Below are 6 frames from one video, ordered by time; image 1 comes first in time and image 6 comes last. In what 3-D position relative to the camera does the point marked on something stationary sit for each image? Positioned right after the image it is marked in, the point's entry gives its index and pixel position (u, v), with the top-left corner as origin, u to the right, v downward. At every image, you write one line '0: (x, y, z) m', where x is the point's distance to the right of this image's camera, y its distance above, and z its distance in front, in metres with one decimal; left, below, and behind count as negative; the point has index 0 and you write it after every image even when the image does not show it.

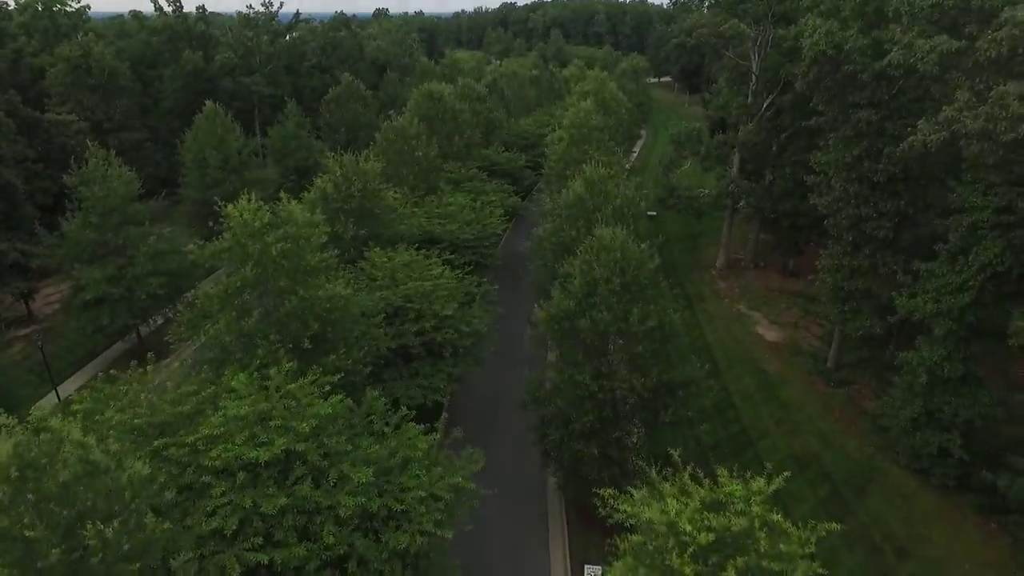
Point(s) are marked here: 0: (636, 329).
0: (+3.1, -1.0, +15.2) m
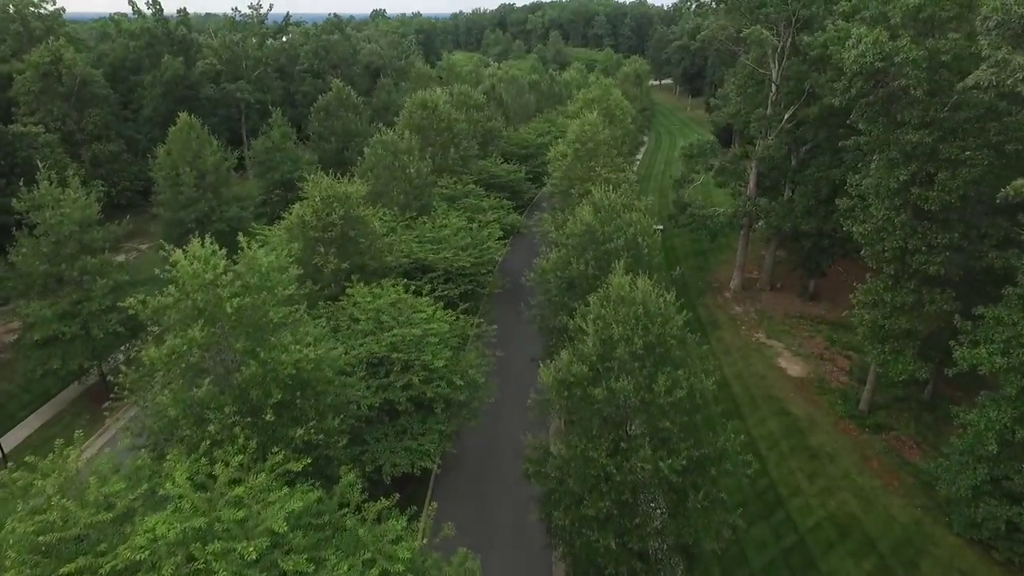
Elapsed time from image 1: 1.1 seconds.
0: (+3.1, -2.3, +12.7) m
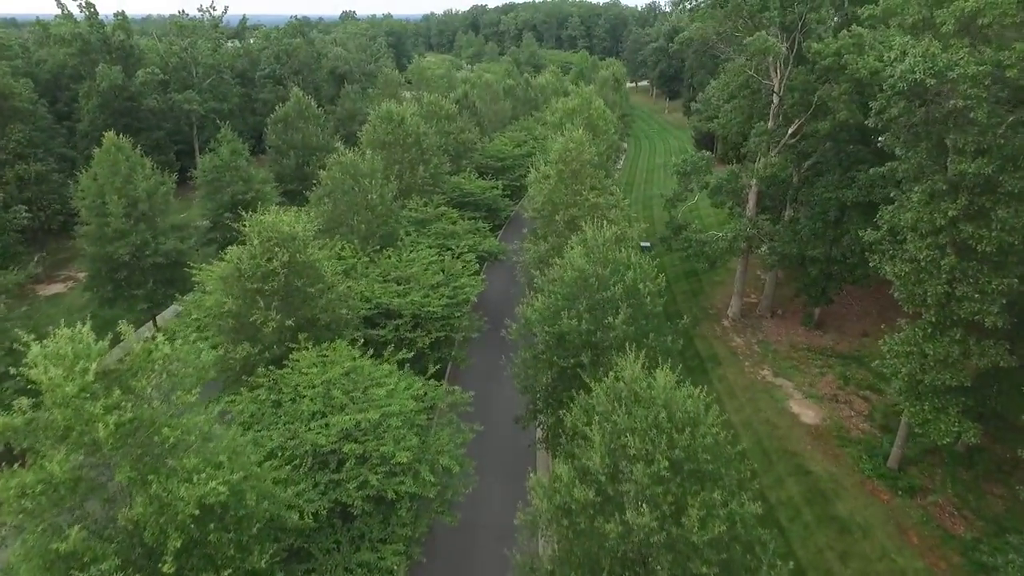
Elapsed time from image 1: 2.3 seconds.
0: (+2.8, -3.9, +9.5) m
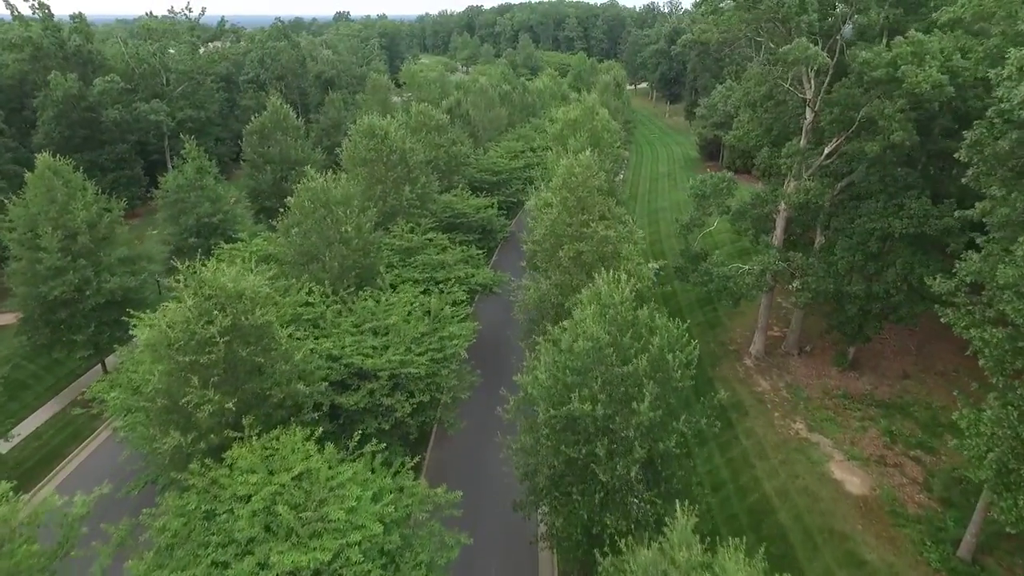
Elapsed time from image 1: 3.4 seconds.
0: (+2.8, -5.5, +6.1) m
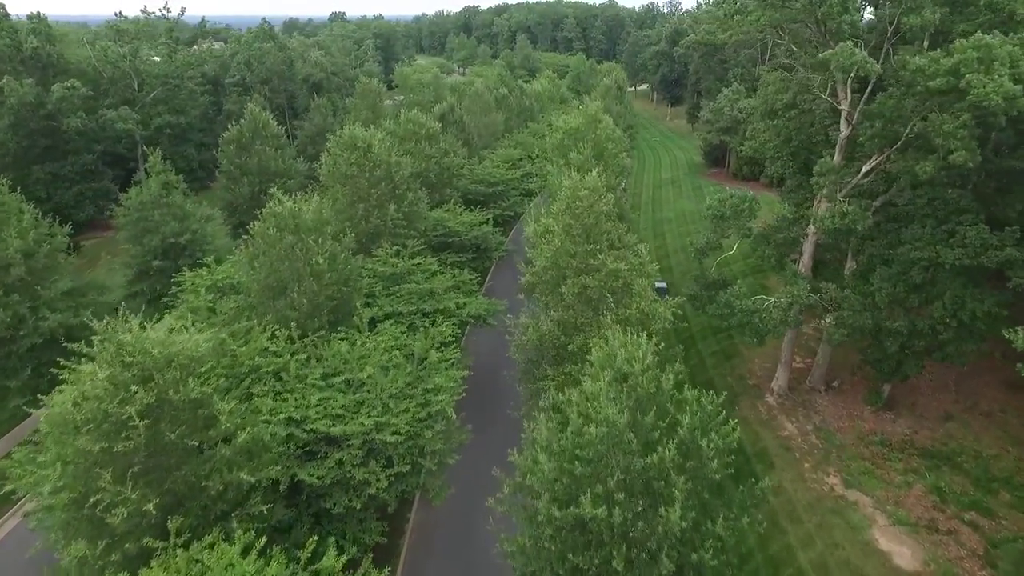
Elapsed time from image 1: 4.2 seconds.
0: (+2.8, -6.7, +3.3) m
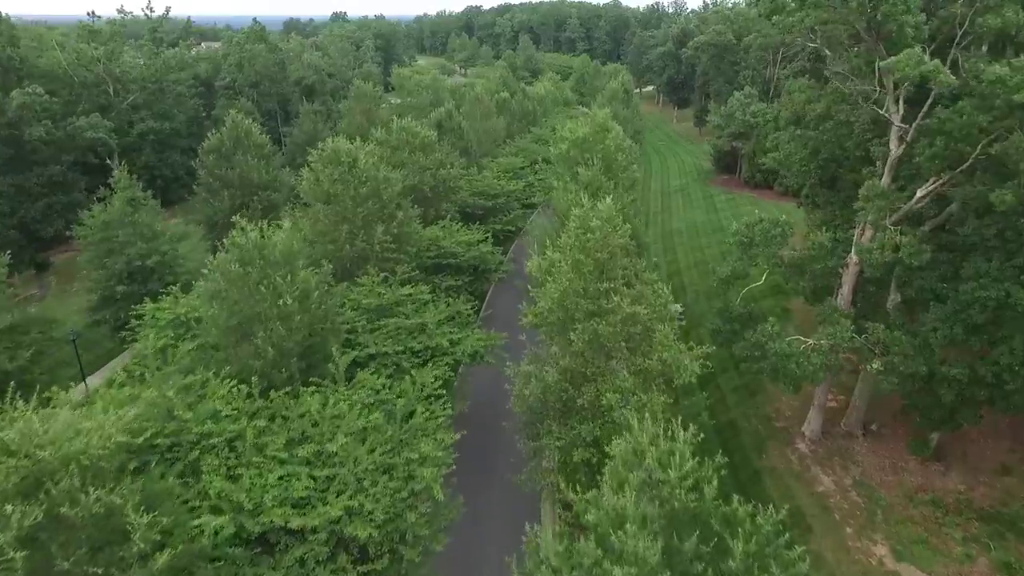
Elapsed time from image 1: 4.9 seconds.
0: (+2.7, -7.9, +0.6) m
